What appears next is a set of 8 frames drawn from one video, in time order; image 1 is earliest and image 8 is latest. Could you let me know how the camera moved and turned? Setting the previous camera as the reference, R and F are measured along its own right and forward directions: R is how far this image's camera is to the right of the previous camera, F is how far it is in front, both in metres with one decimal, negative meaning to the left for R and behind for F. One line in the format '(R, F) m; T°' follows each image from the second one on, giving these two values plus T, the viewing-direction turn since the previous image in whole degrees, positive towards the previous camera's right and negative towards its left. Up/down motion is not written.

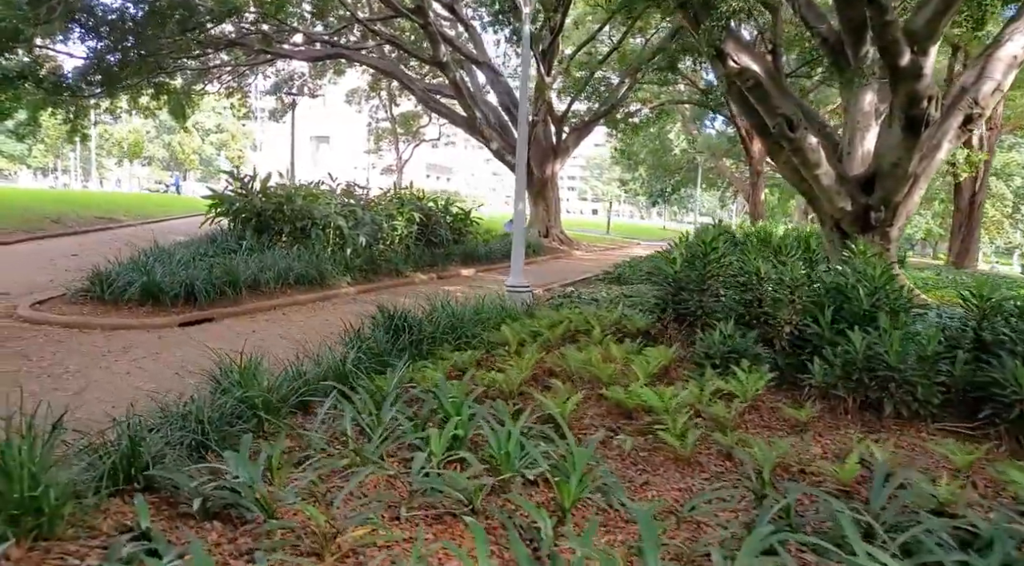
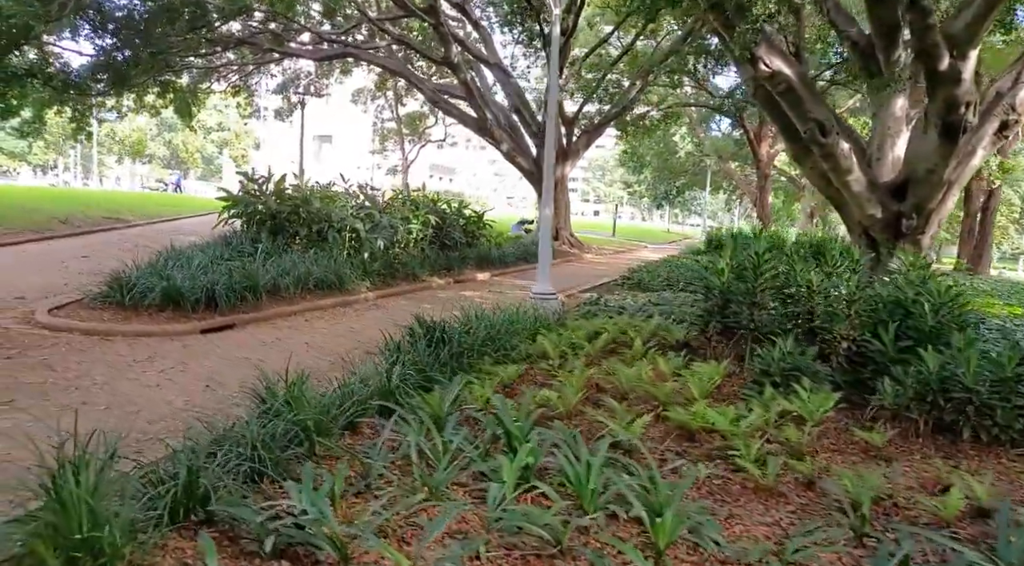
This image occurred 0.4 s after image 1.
(-0.3, +0.2) m; 0°
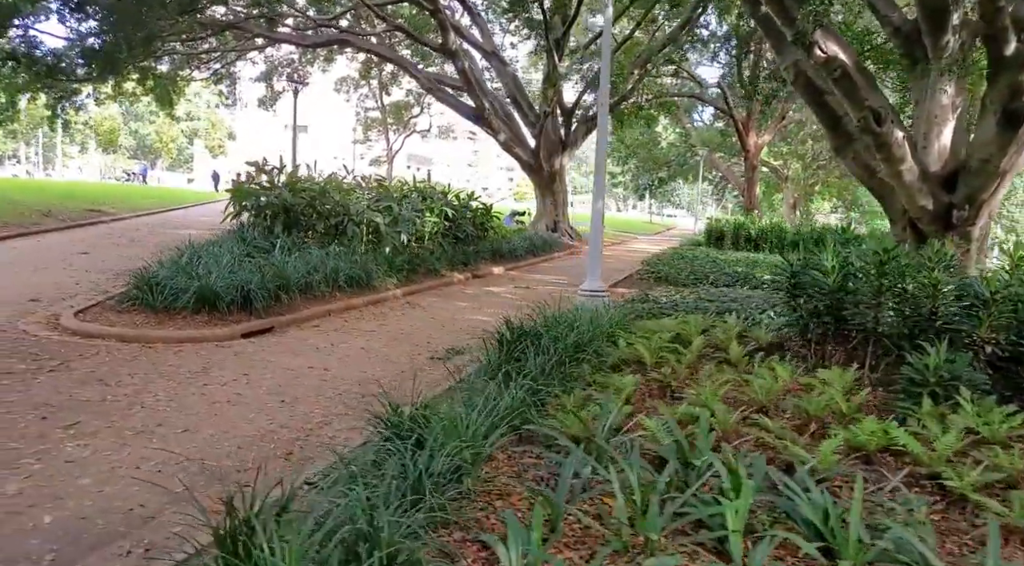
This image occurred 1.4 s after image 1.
(-0.9, +0.5) m; +2°
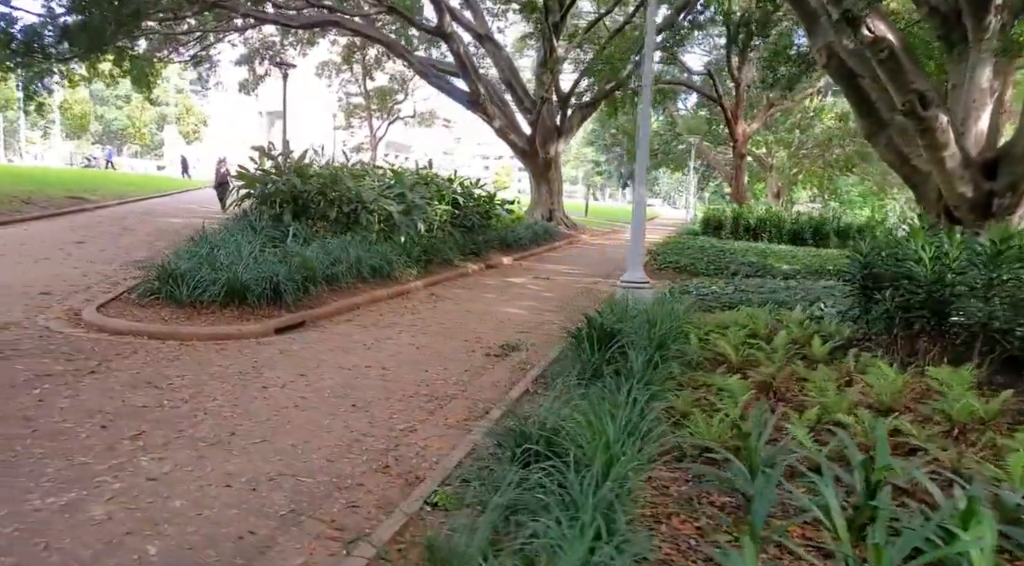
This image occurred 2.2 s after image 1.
(-0.7, +0.4) m; +2°
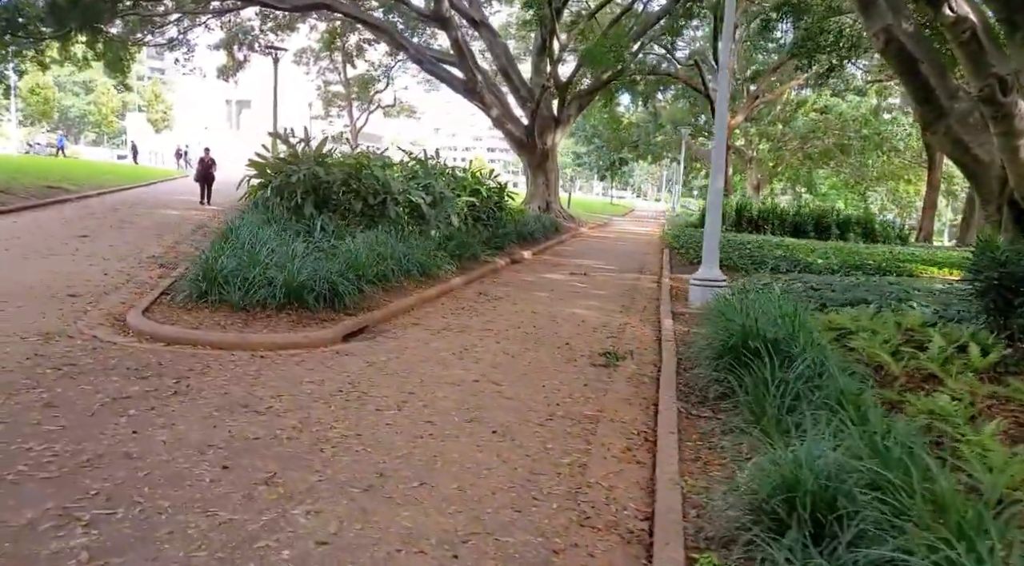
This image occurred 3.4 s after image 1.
(-1.1, +0.7) m; +2°
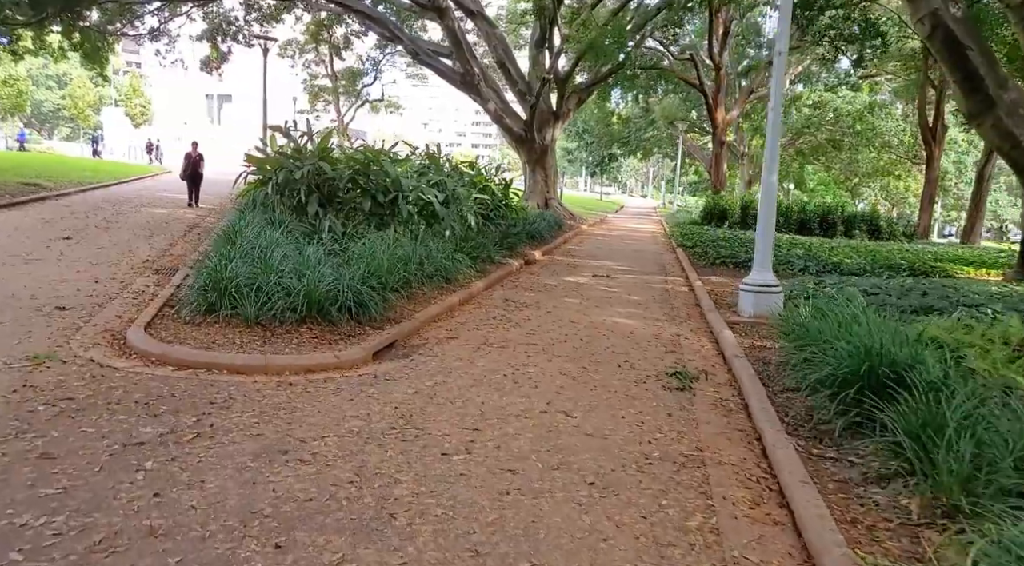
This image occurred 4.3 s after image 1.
(-0.5, +0.7) m; +1°
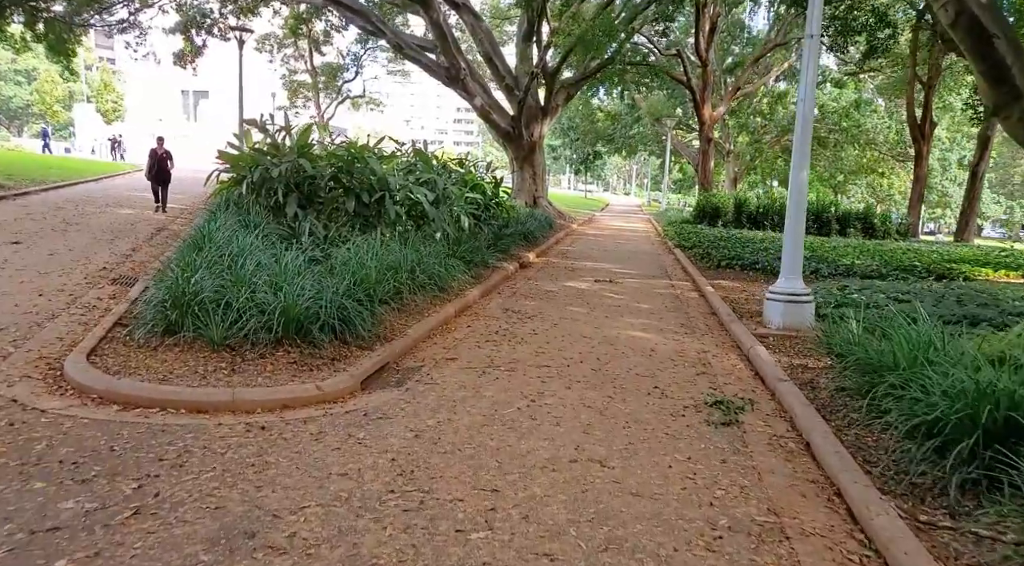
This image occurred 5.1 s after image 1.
(-0.2, +0.8) m; +1°
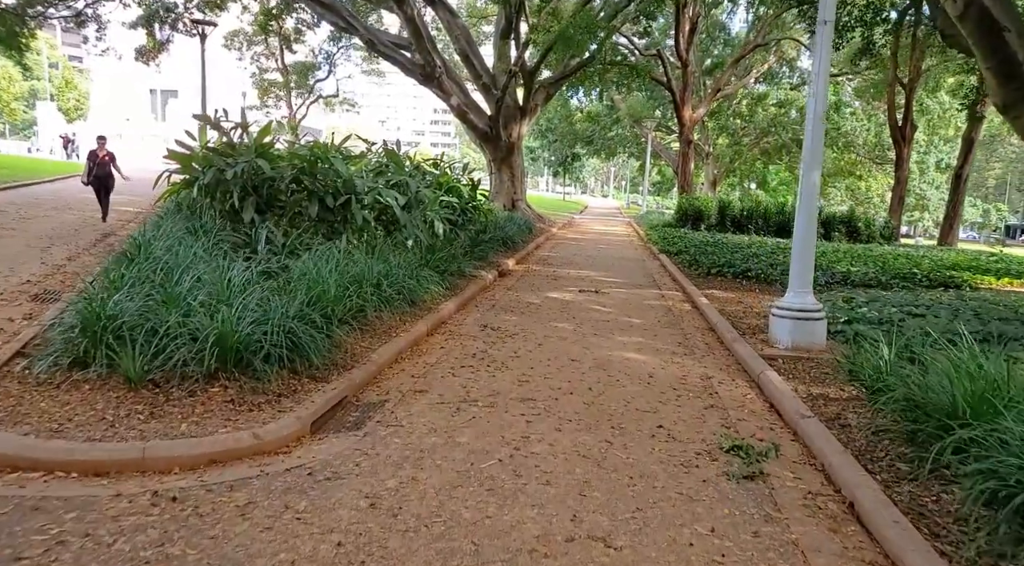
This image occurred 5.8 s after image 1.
(0.0, +0.7) m; +2°
